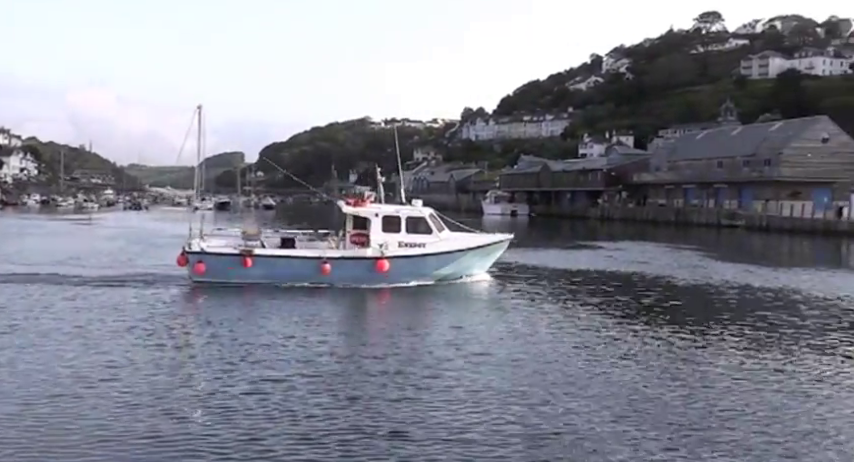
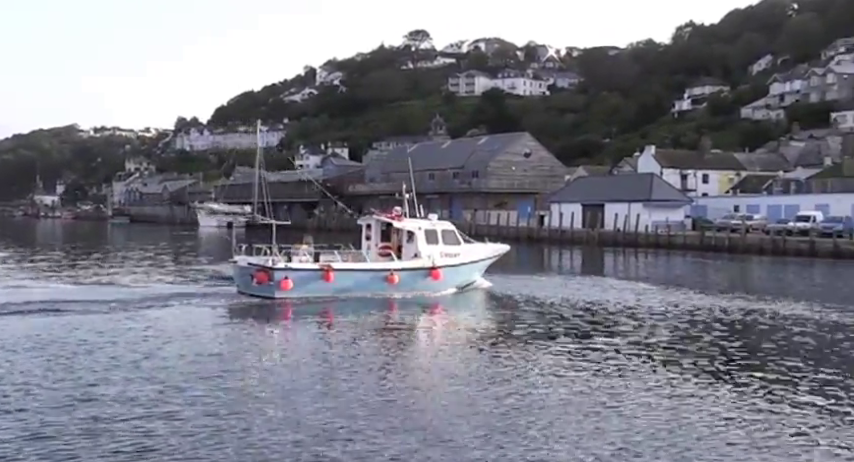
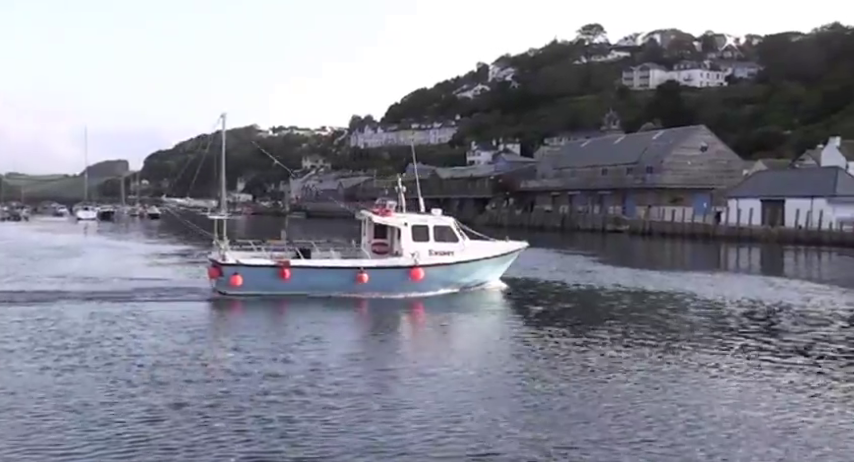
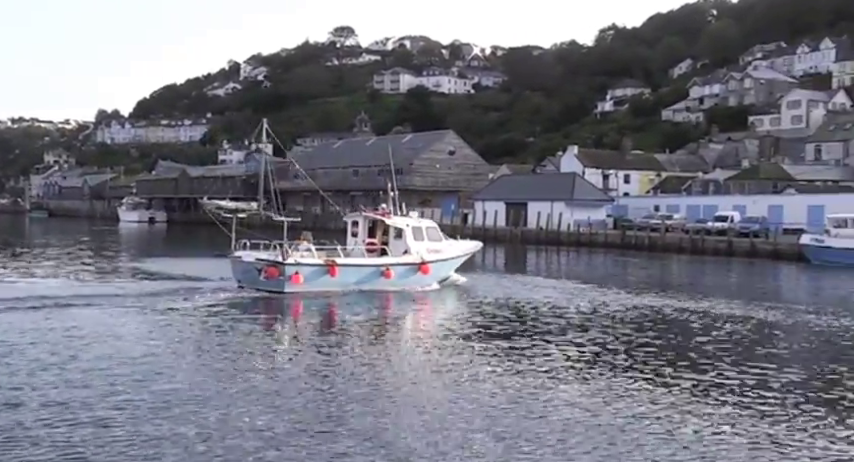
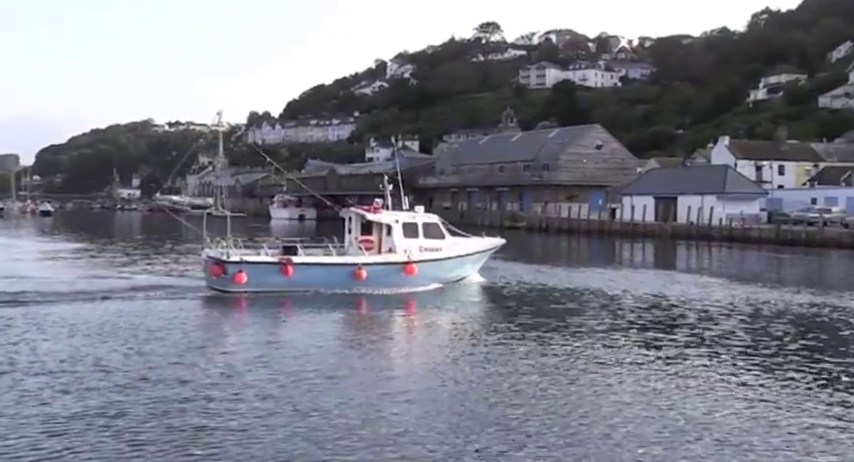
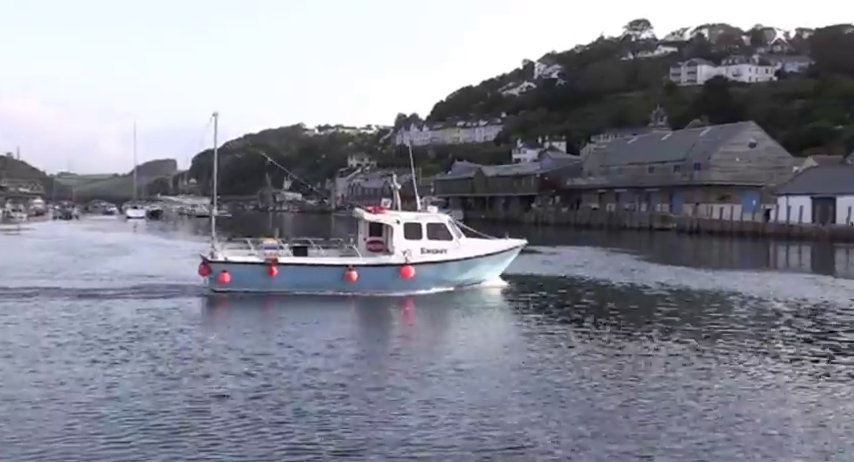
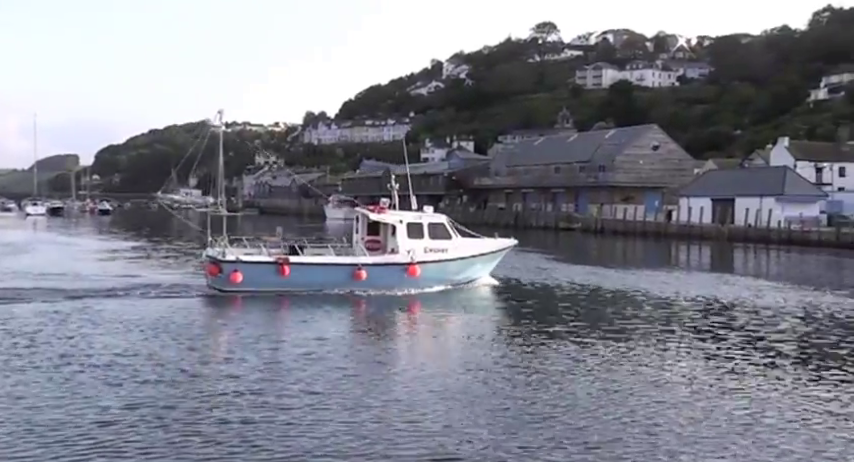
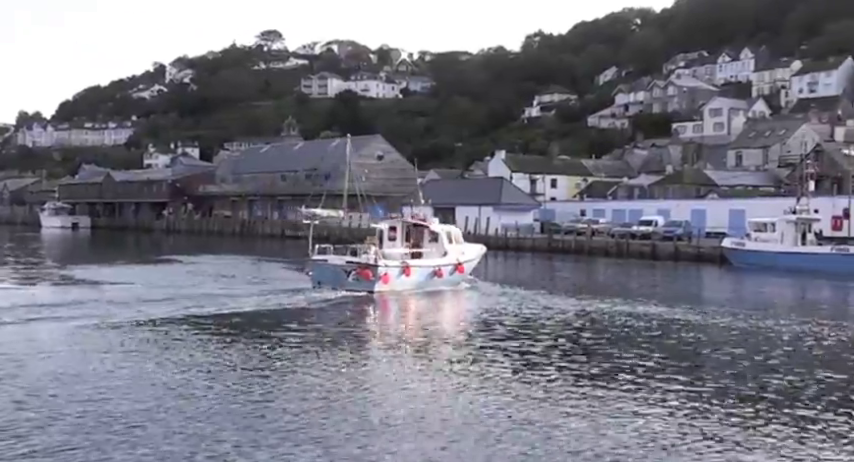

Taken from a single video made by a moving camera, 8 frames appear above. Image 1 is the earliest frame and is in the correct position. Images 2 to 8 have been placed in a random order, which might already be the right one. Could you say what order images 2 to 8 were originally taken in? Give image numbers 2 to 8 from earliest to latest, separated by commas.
6, 3, 7, 5, 2, 4, 8
